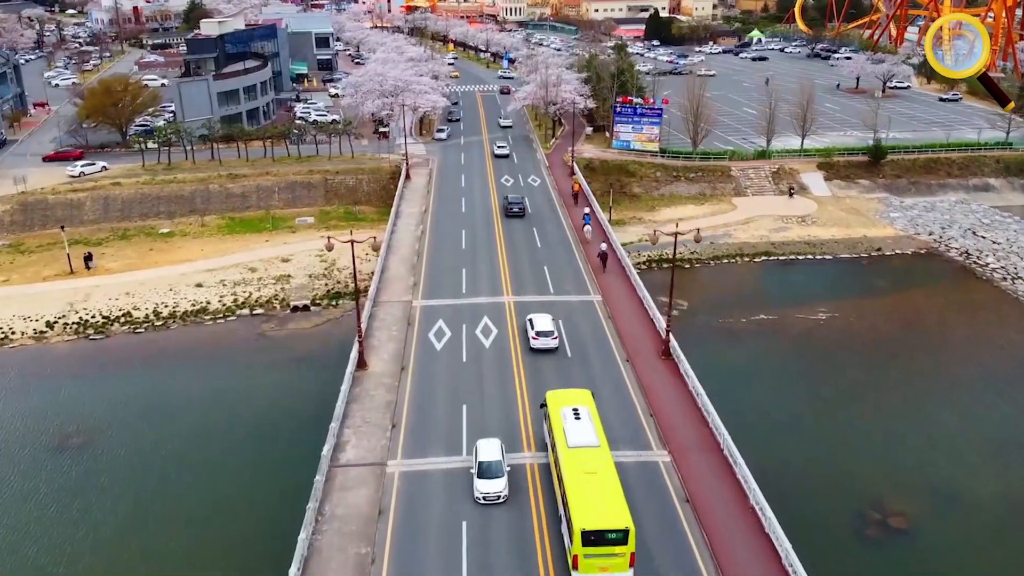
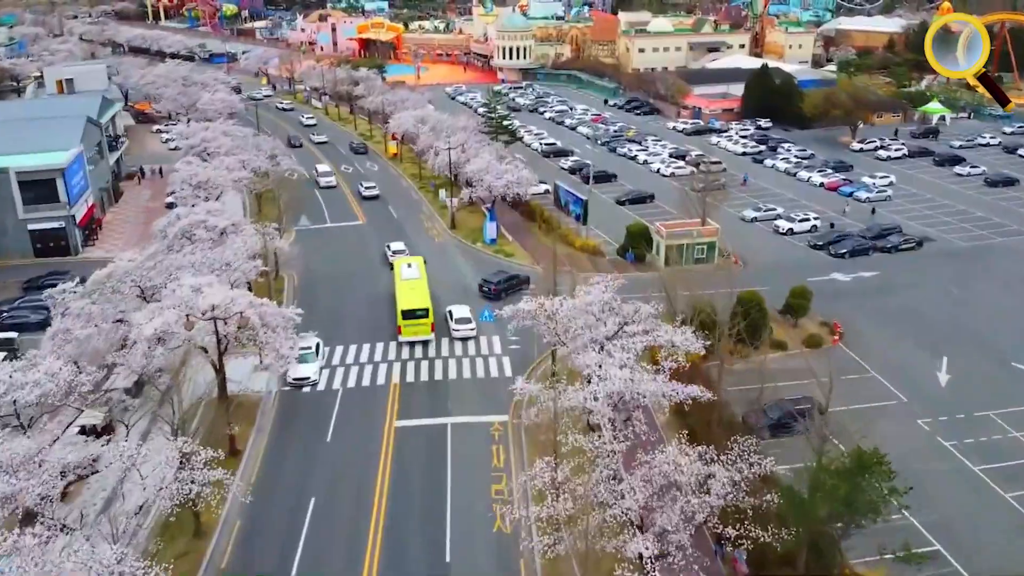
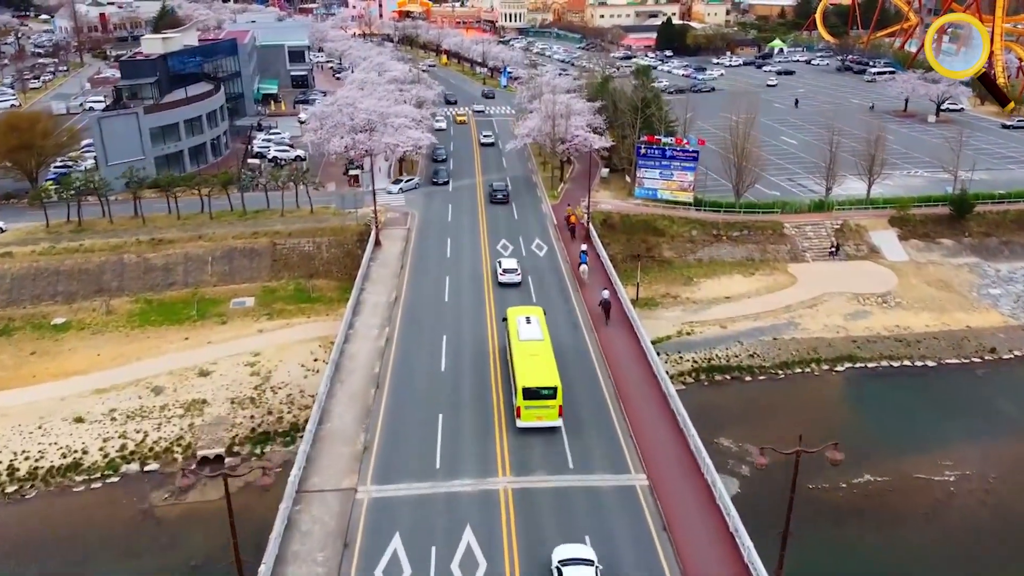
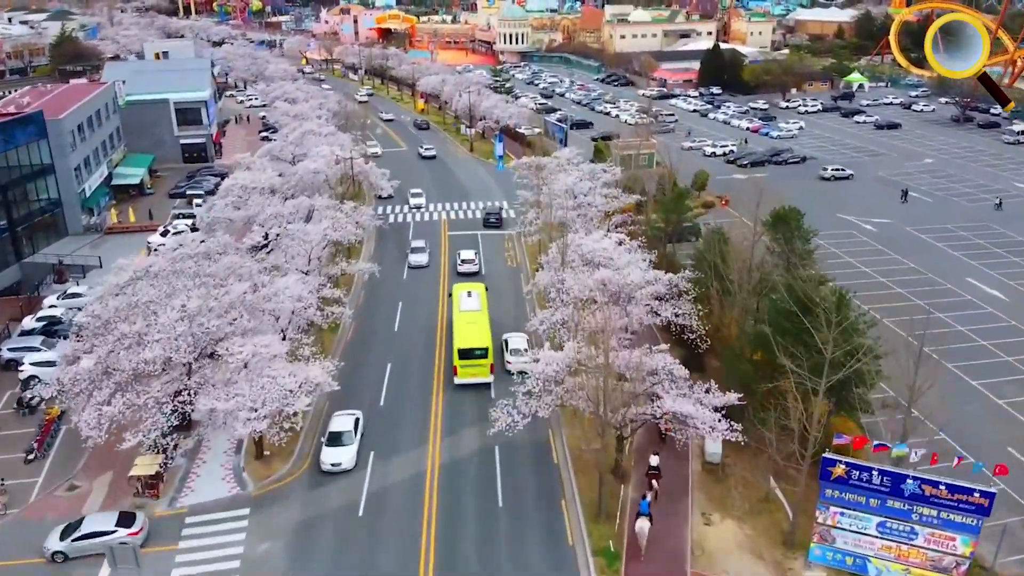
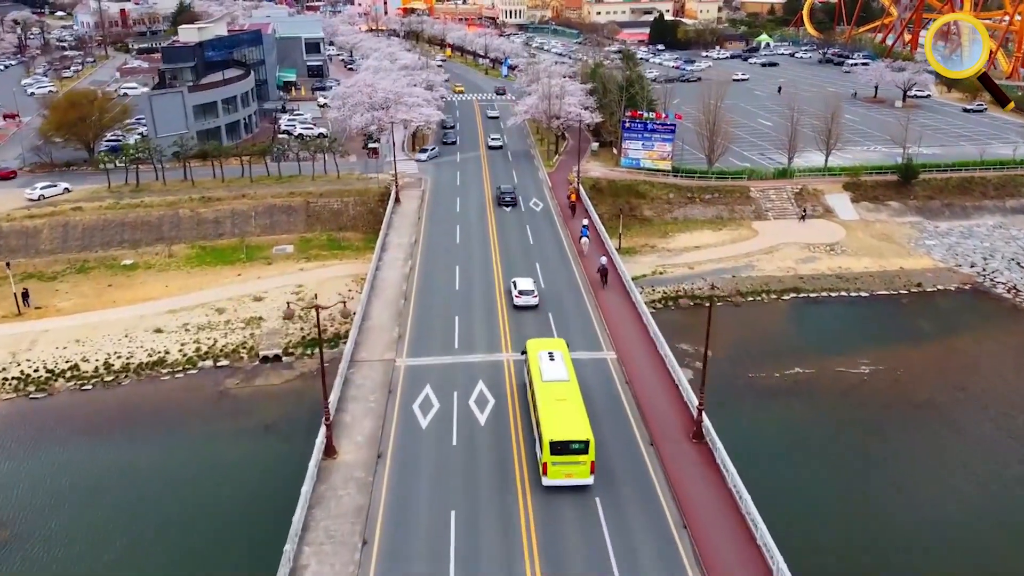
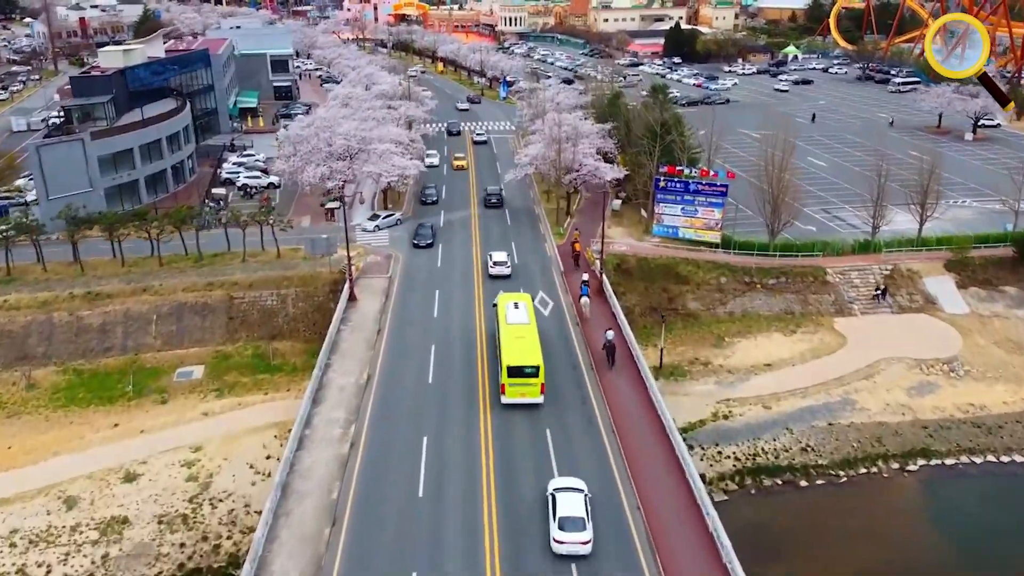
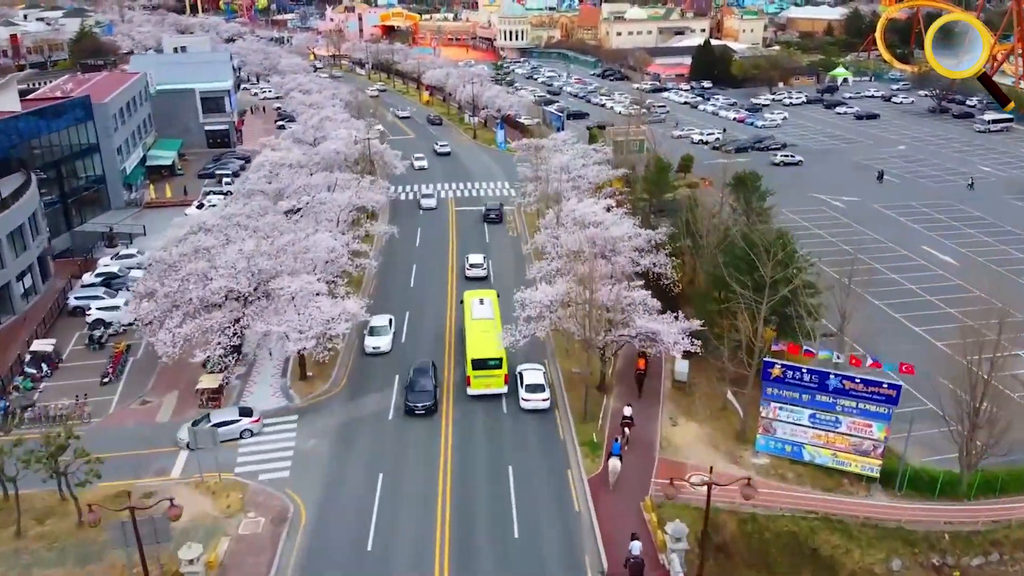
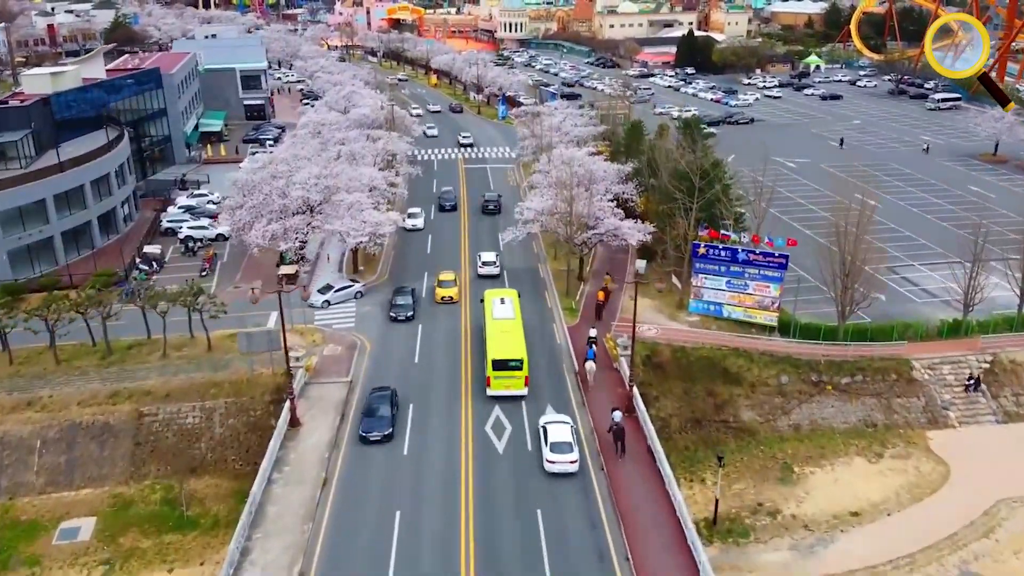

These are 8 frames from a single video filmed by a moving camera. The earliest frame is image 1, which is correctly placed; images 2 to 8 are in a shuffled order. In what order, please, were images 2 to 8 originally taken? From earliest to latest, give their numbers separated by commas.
5, 3, 6, 8, 7, 4, 2
